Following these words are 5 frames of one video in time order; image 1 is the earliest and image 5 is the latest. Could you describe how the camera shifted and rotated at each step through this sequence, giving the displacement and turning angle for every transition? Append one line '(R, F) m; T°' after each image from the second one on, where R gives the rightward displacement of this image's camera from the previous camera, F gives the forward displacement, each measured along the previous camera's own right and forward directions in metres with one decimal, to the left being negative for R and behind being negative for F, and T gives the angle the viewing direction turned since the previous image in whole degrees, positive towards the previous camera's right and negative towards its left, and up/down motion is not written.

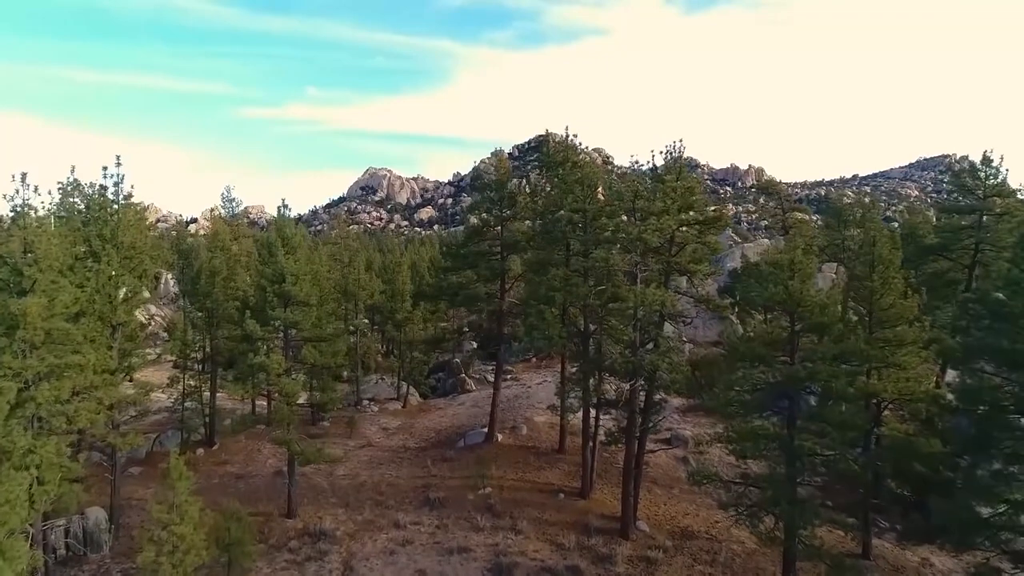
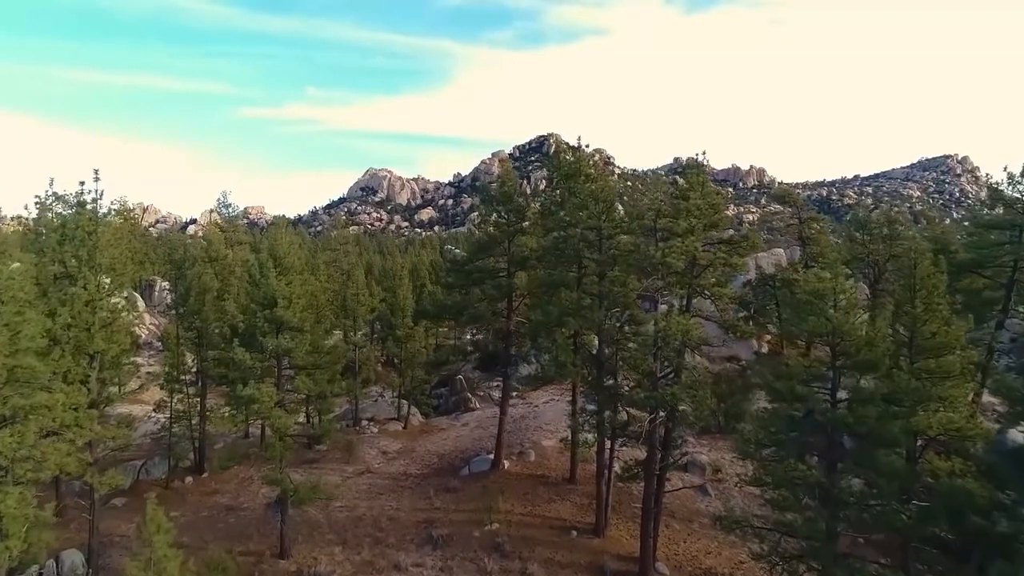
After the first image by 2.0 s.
(-0.3, +1.5) m; 0°
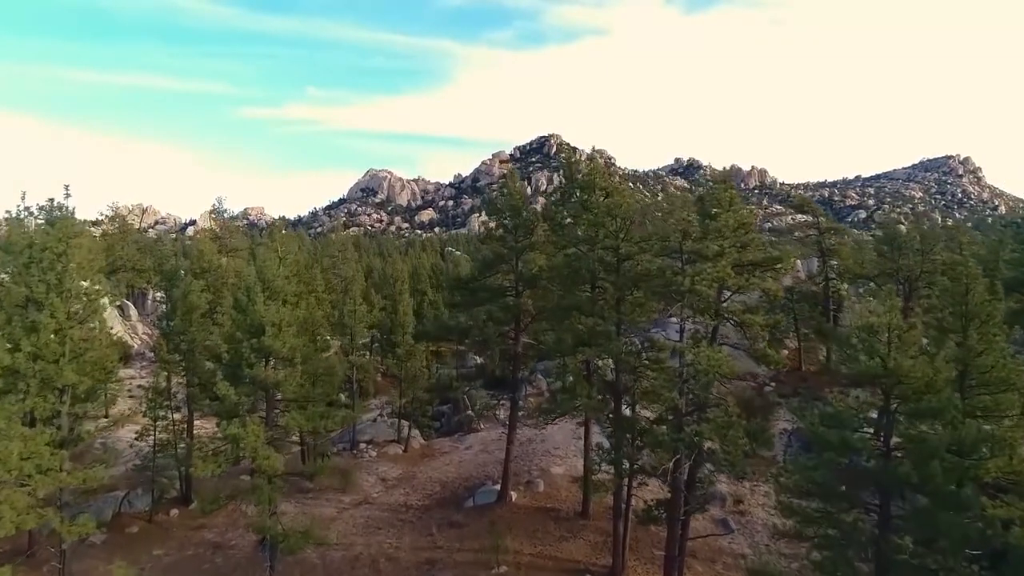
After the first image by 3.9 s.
(-0.3, +1.7) m; 0°
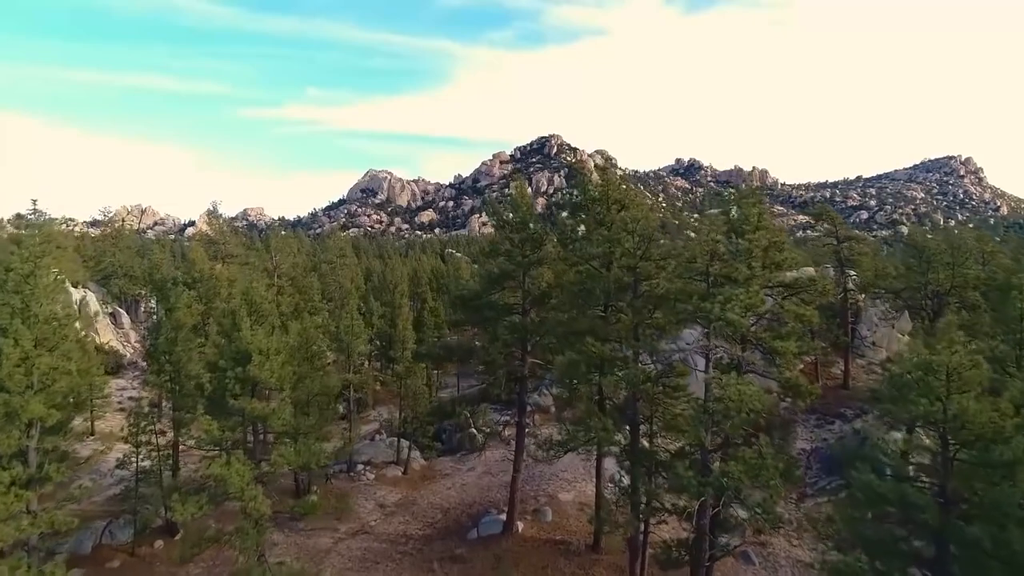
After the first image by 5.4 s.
(-0.2, +1.5) m; 0°
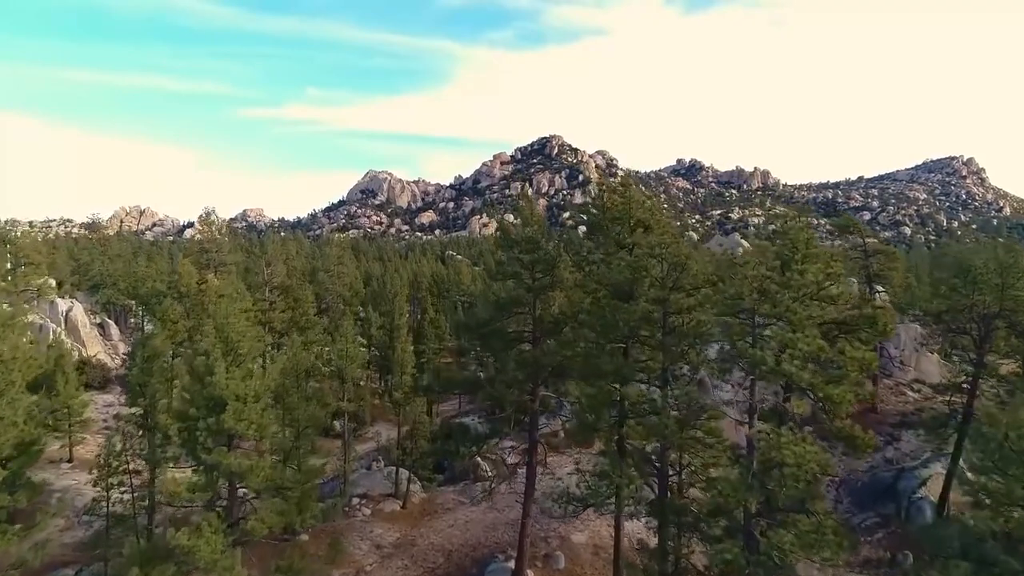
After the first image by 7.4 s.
(-0.3, +2.0) m; 0°
